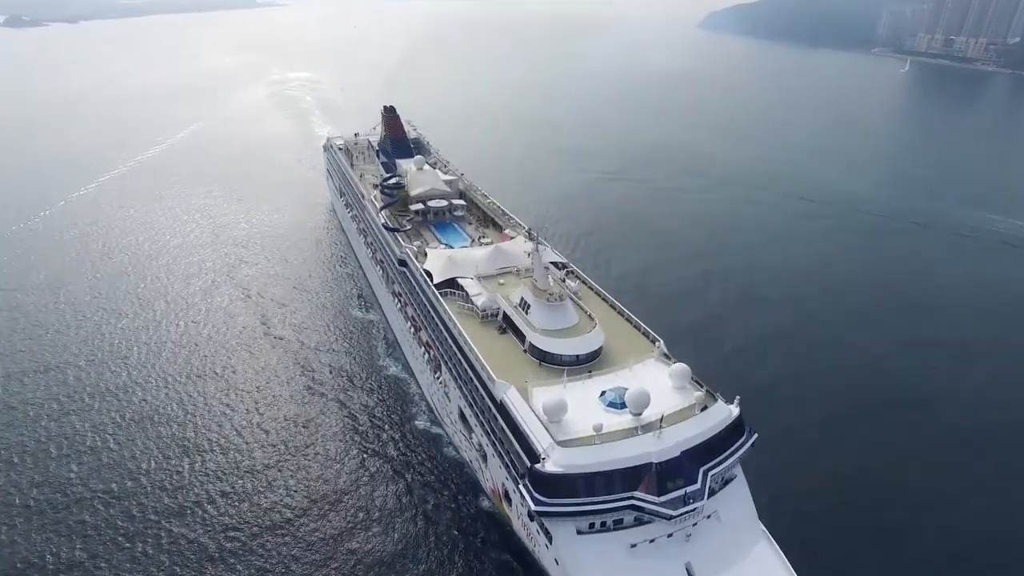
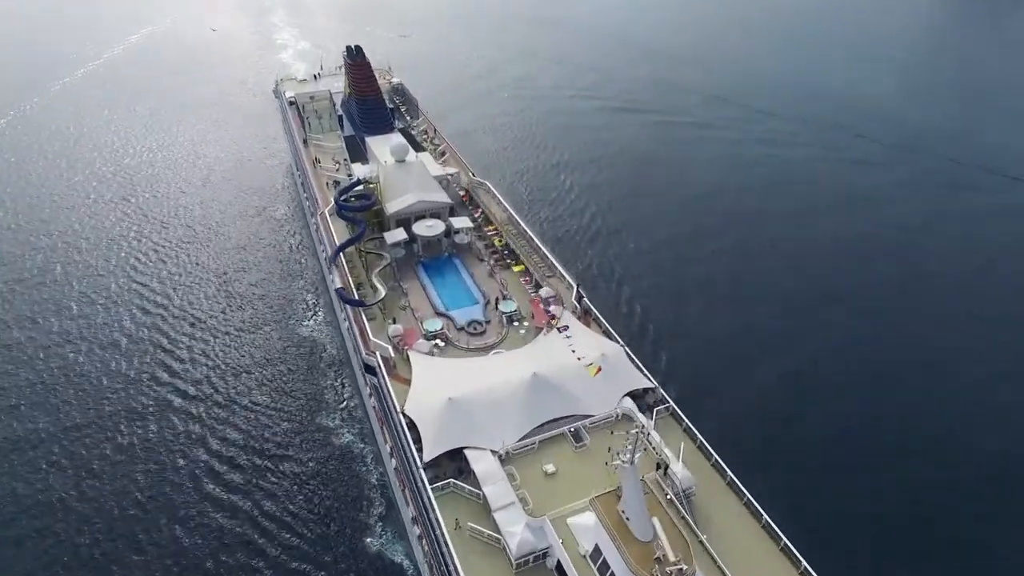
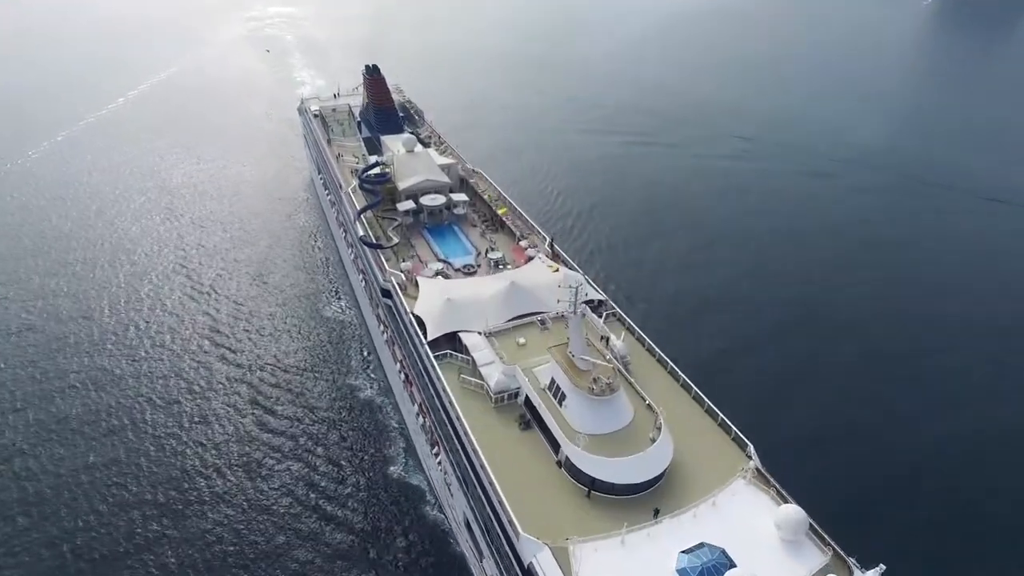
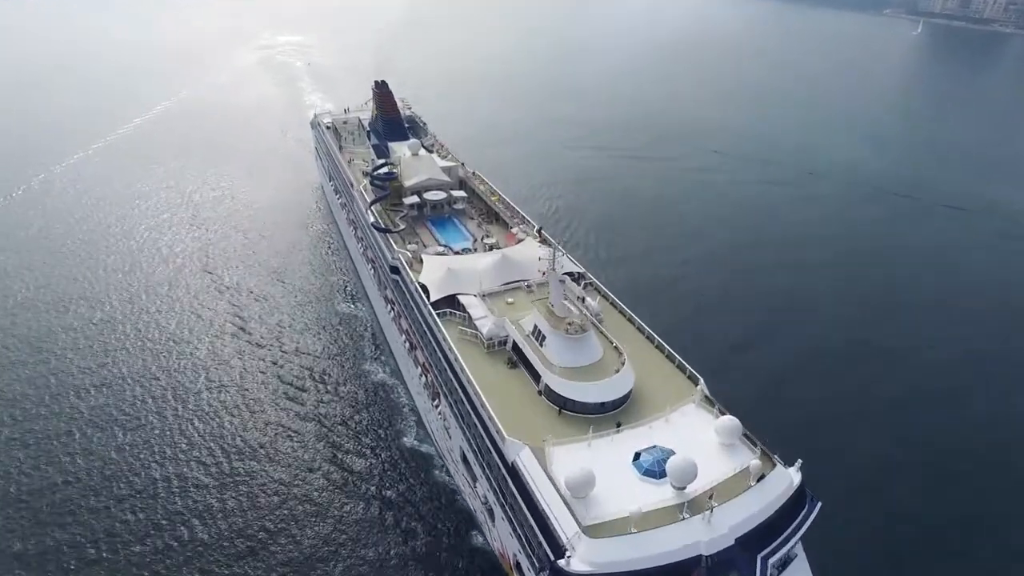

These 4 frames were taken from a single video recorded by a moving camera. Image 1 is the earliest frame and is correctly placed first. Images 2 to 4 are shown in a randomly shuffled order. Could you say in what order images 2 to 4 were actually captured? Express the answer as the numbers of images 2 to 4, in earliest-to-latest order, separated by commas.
4, 3, 2
